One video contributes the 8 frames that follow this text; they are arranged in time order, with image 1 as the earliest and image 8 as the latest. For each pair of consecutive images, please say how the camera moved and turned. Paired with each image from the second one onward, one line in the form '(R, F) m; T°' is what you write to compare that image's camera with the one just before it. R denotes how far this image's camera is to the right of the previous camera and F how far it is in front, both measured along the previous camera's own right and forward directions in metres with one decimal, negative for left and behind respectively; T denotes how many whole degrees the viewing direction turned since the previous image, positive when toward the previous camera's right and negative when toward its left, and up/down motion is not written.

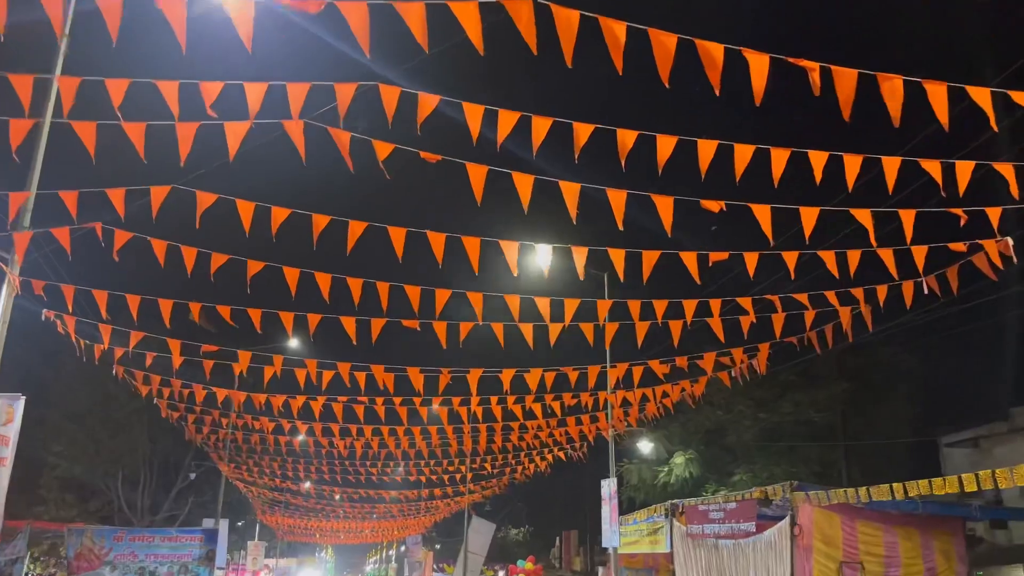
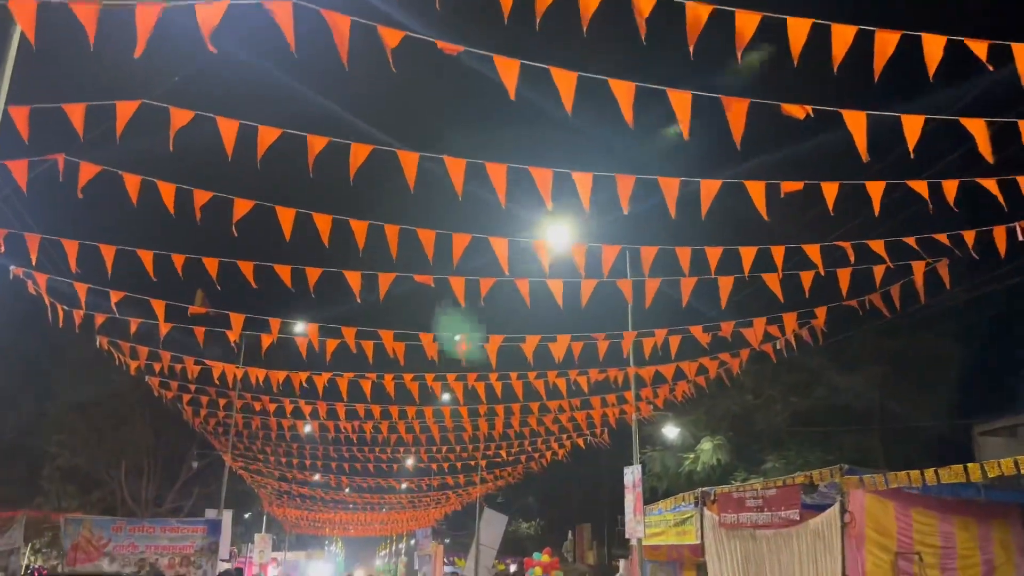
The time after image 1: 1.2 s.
(-0.2, +1.1) m; -1°
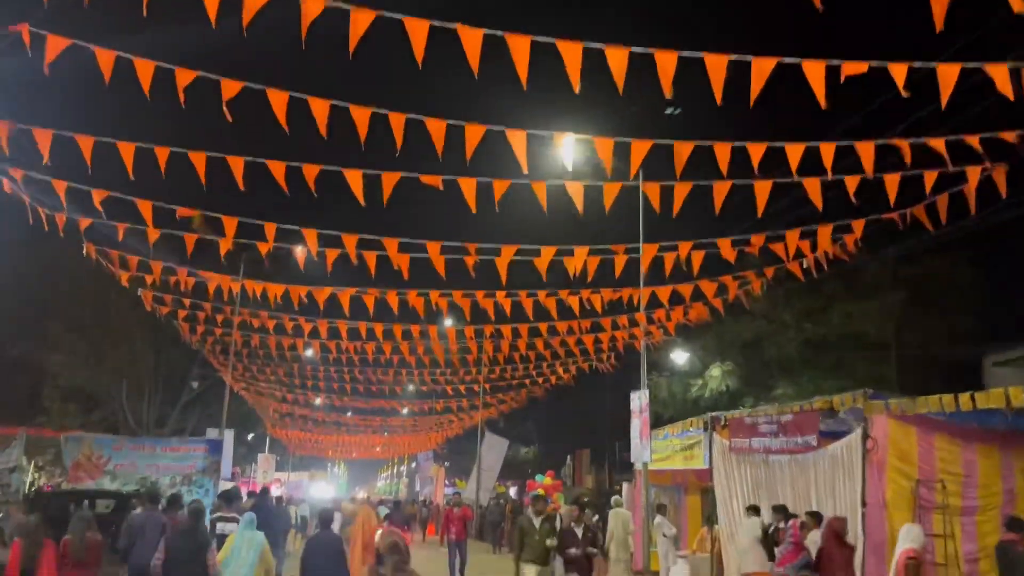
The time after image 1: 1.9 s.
(-0.1, +0.7) m; 0°
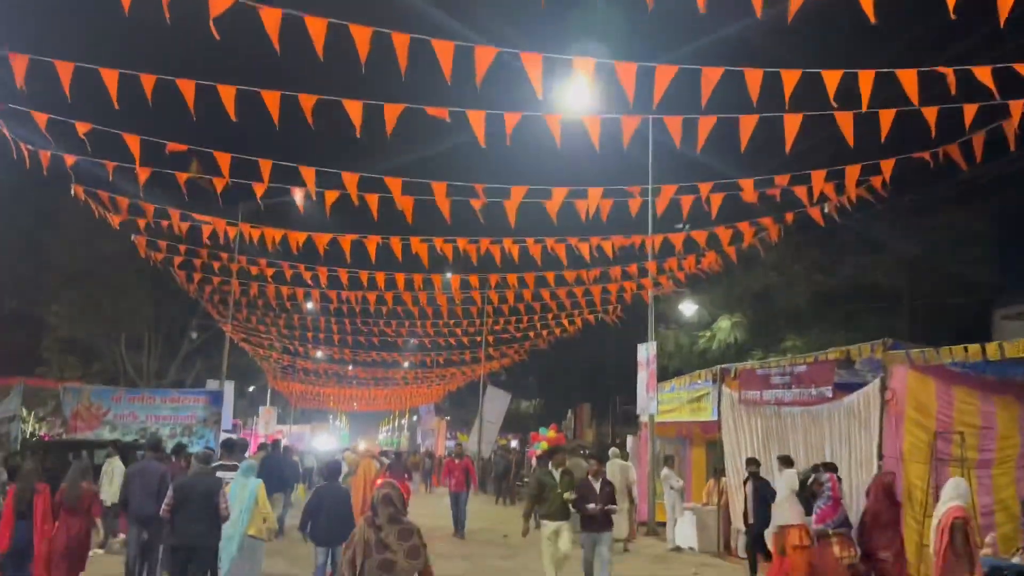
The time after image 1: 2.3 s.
(-0.1, +0.4) m; 0°
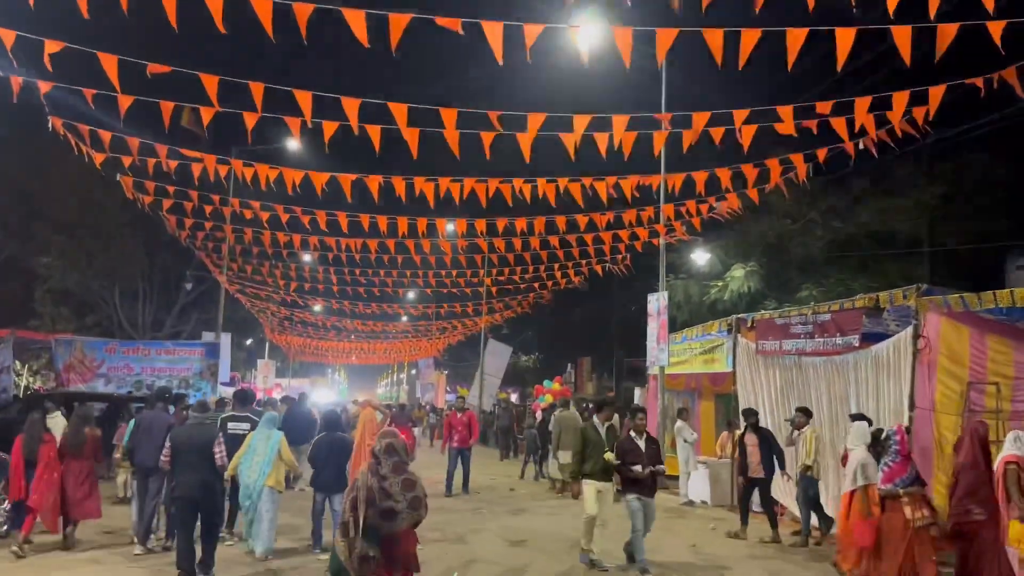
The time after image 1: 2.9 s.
(-0.2, +0.6) m; 0°
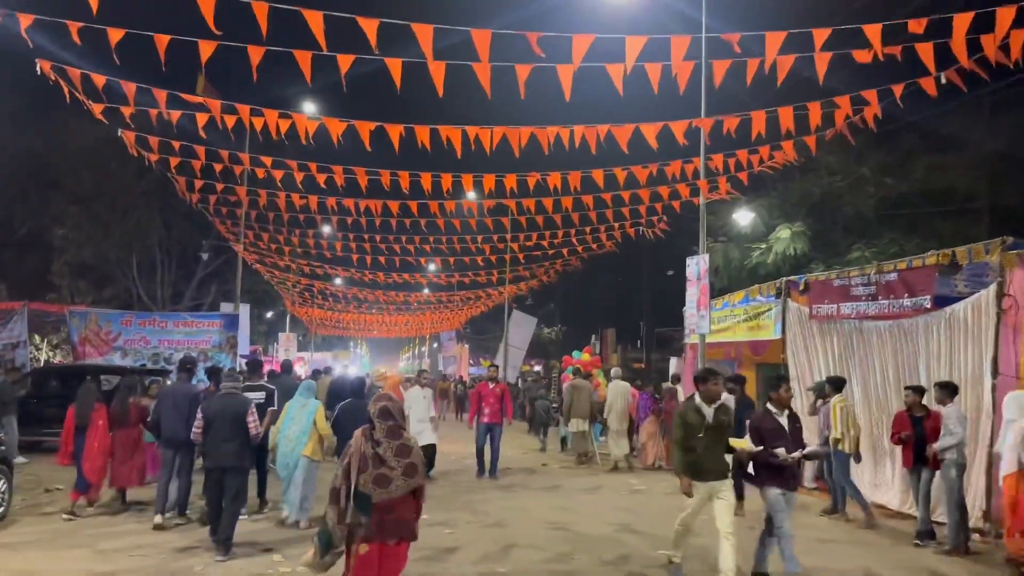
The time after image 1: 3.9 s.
(-0.2, +1.0) m; -1°
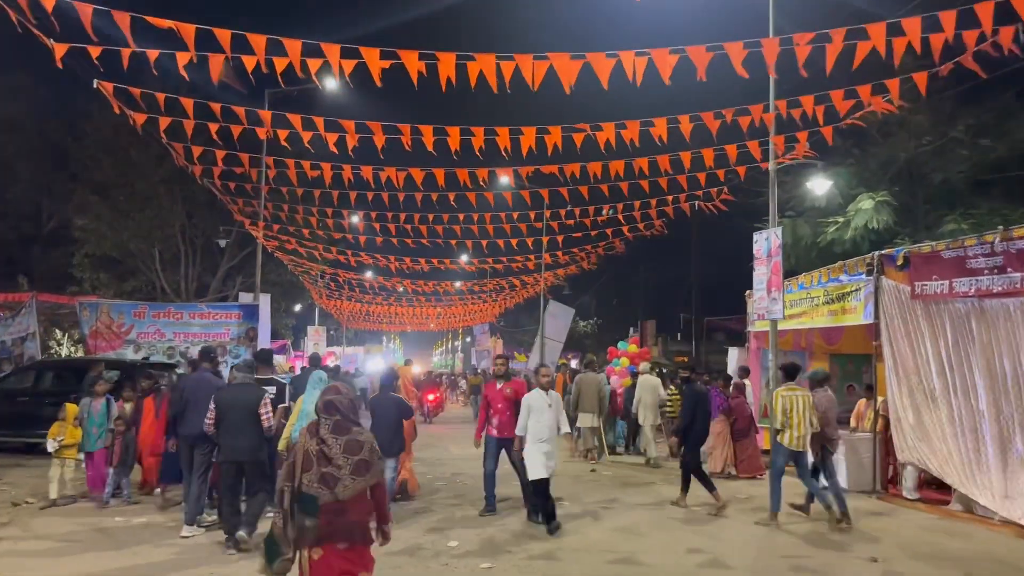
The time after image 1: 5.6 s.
(-0.2, +1.8) m; -2°
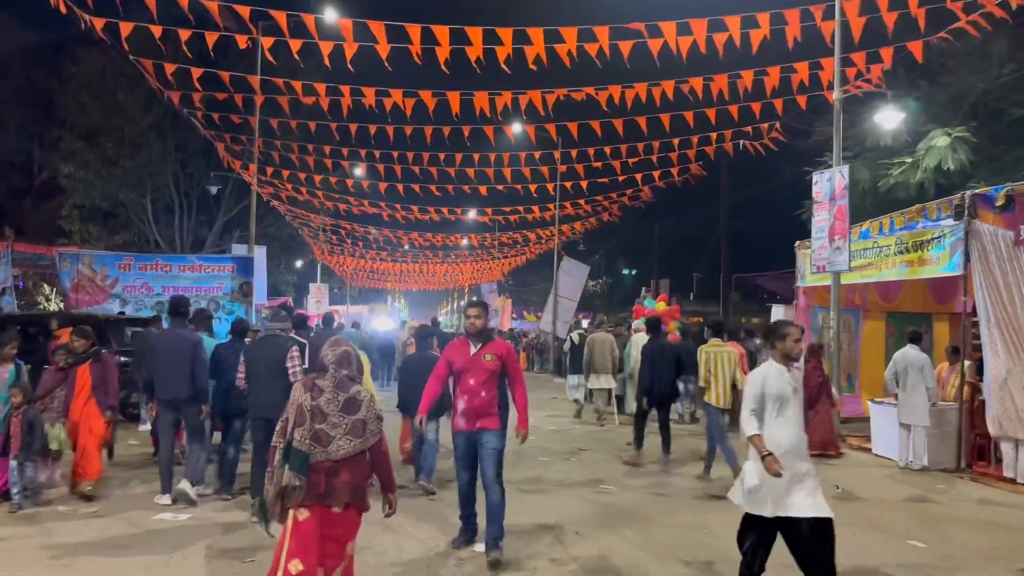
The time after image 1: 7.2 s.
(-0.3, +1.6) m; 0°
